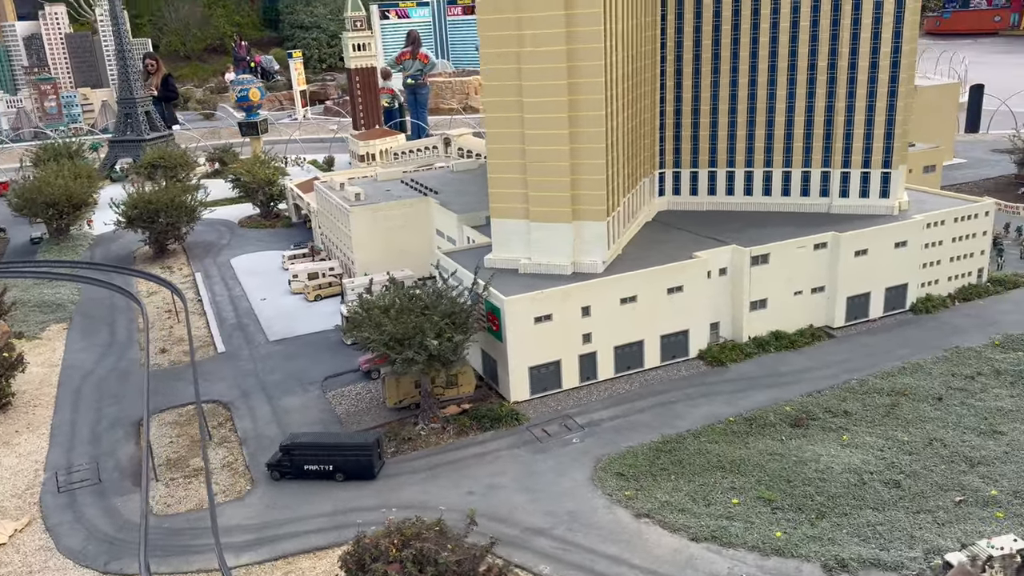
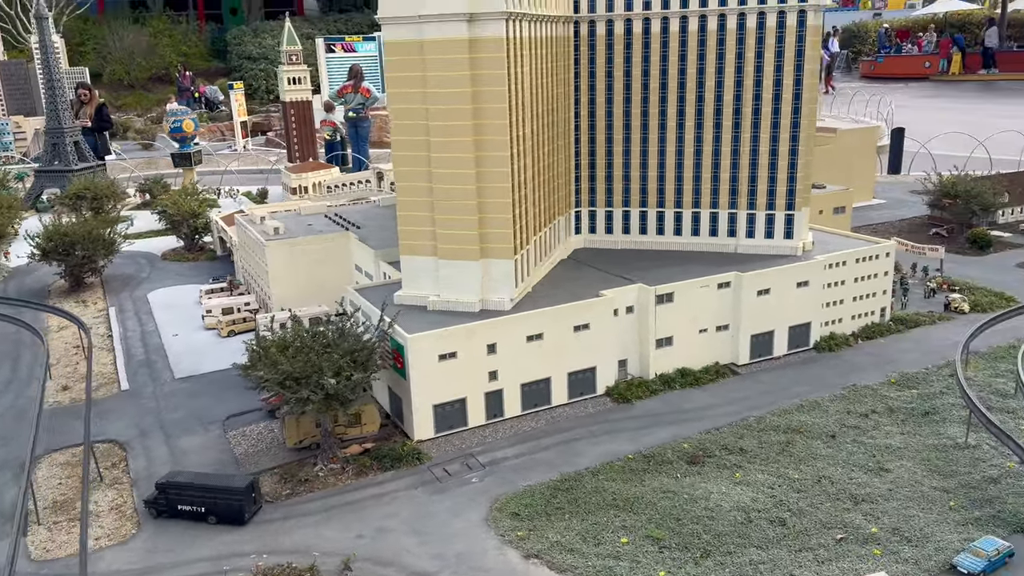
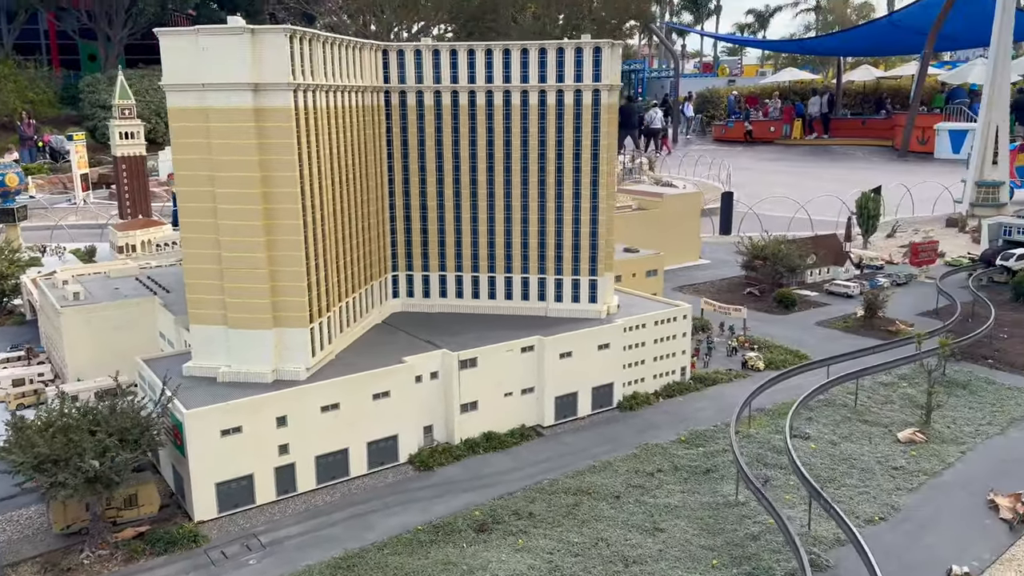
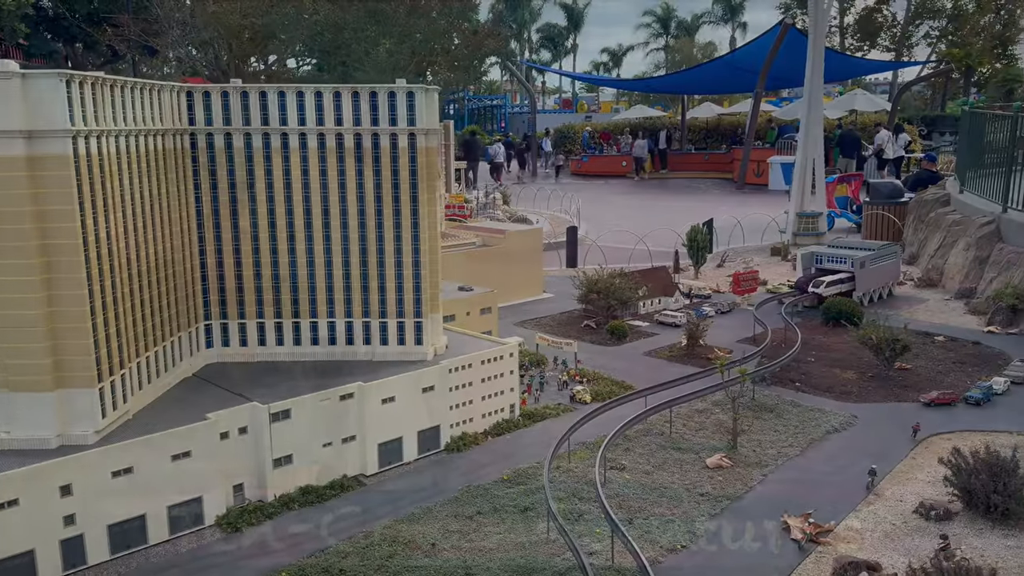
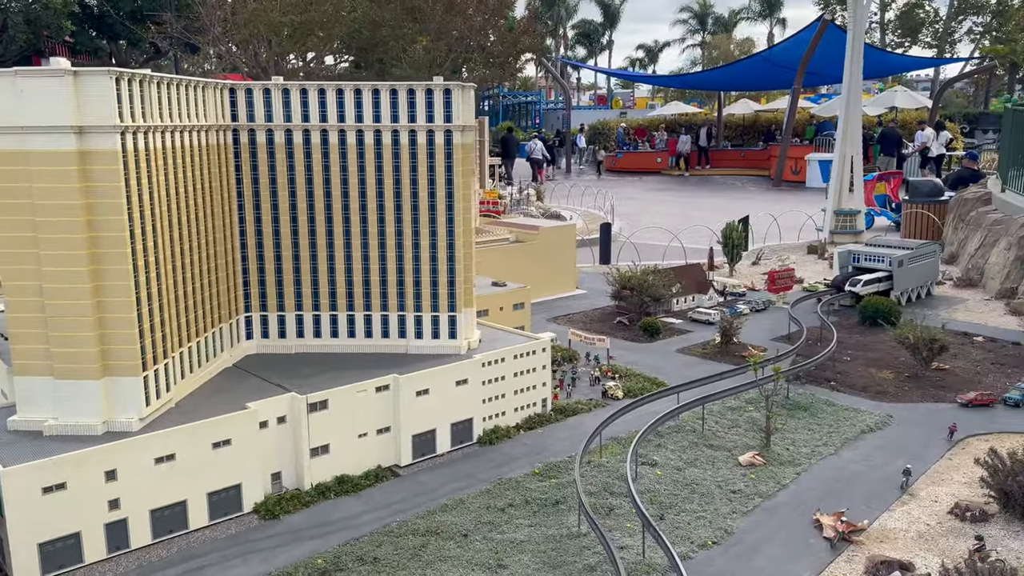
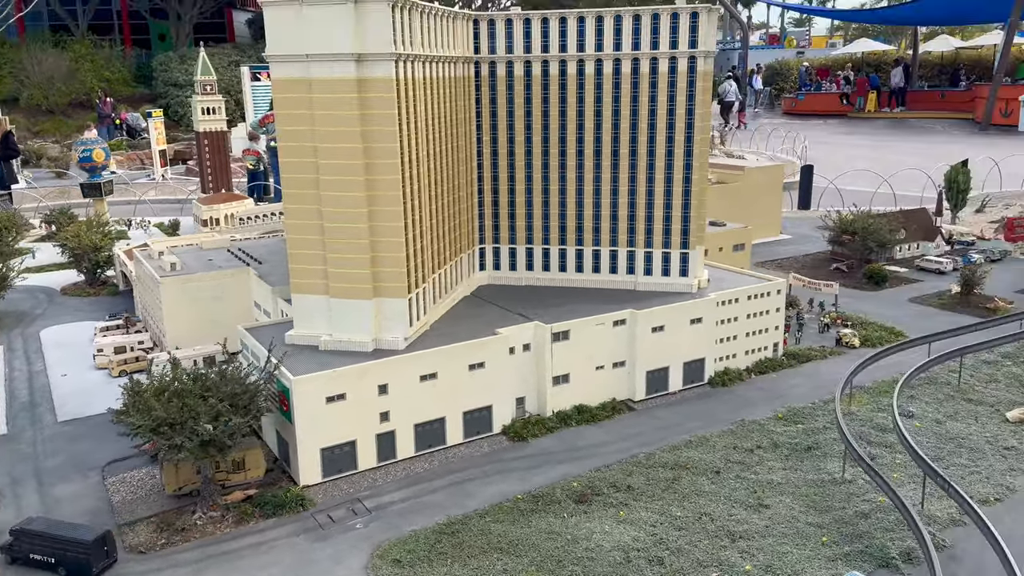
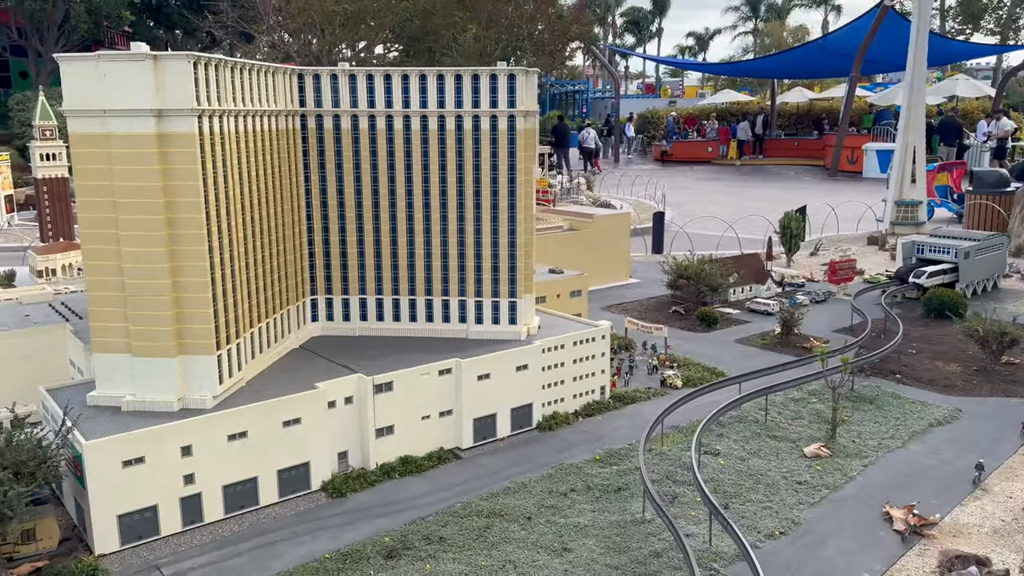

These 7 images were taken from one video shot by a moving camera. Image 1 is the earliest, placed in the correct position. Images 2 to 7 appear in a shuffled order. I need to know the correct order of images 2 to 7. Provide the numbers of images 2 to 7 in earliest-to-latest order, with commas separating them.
2, 6, 3, 7, 5, 4
